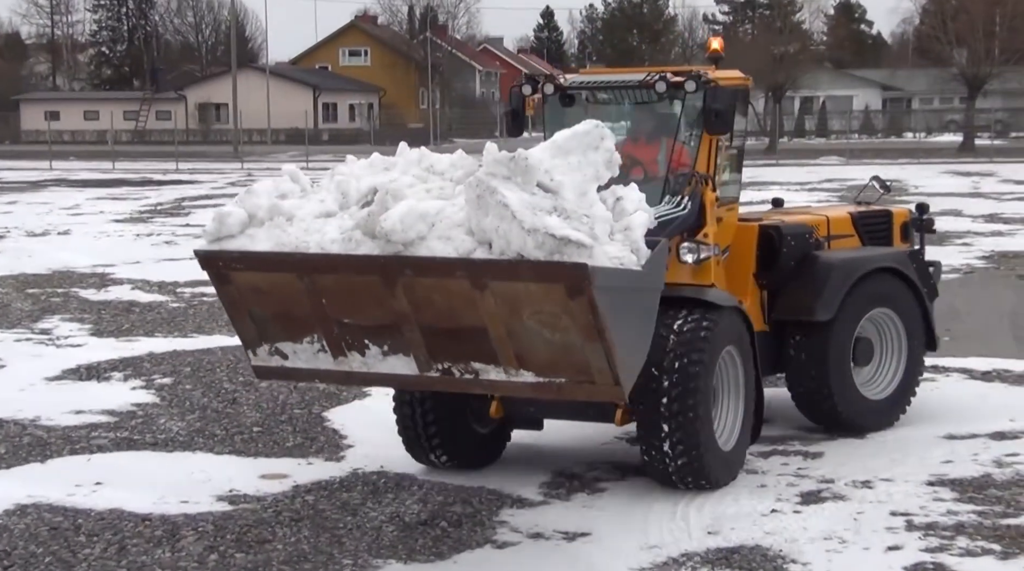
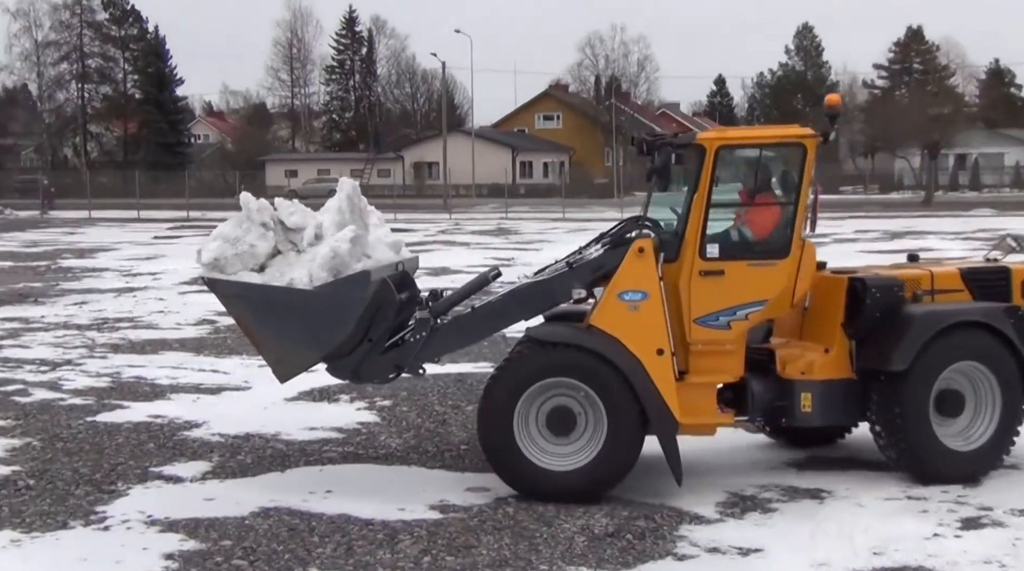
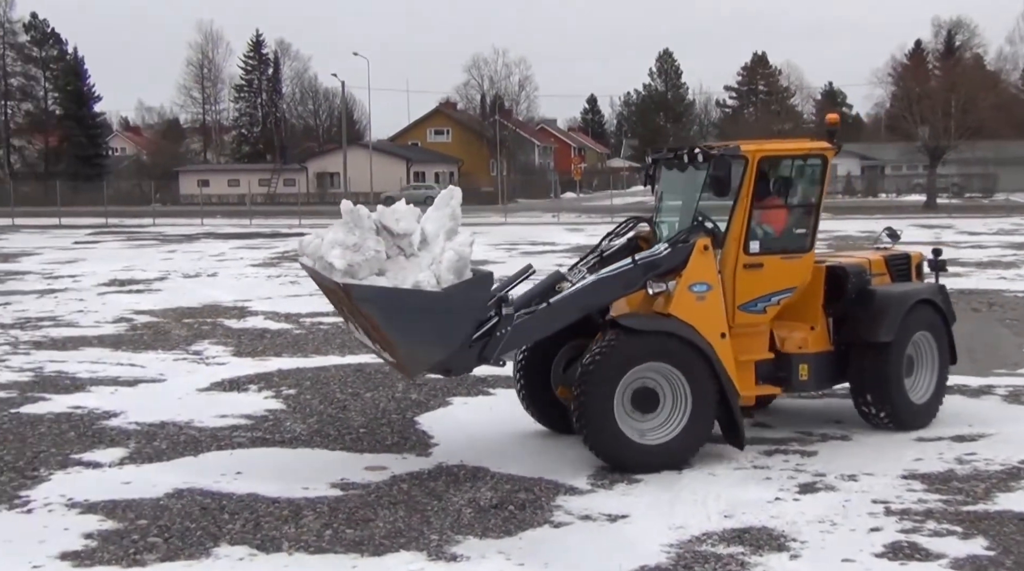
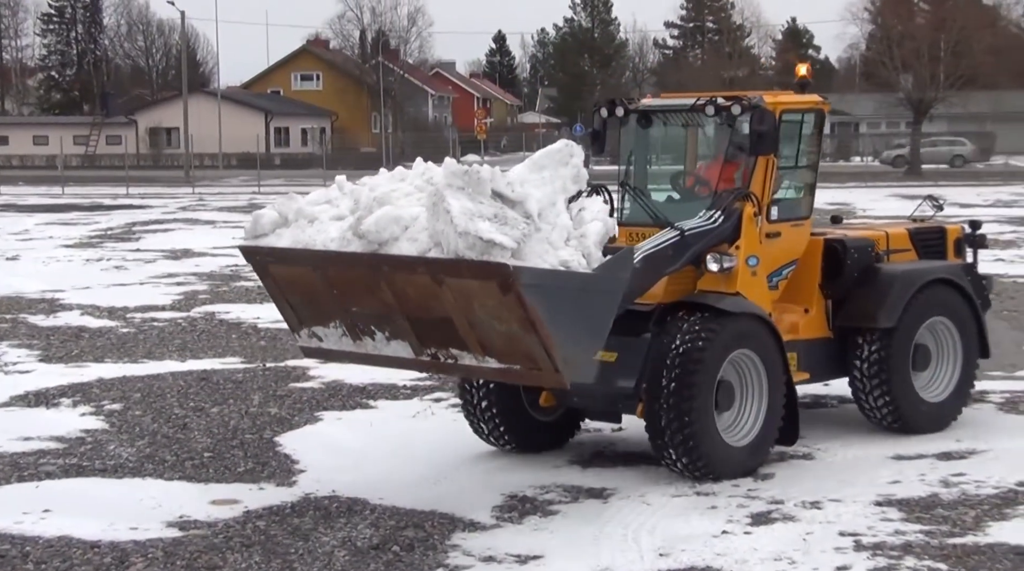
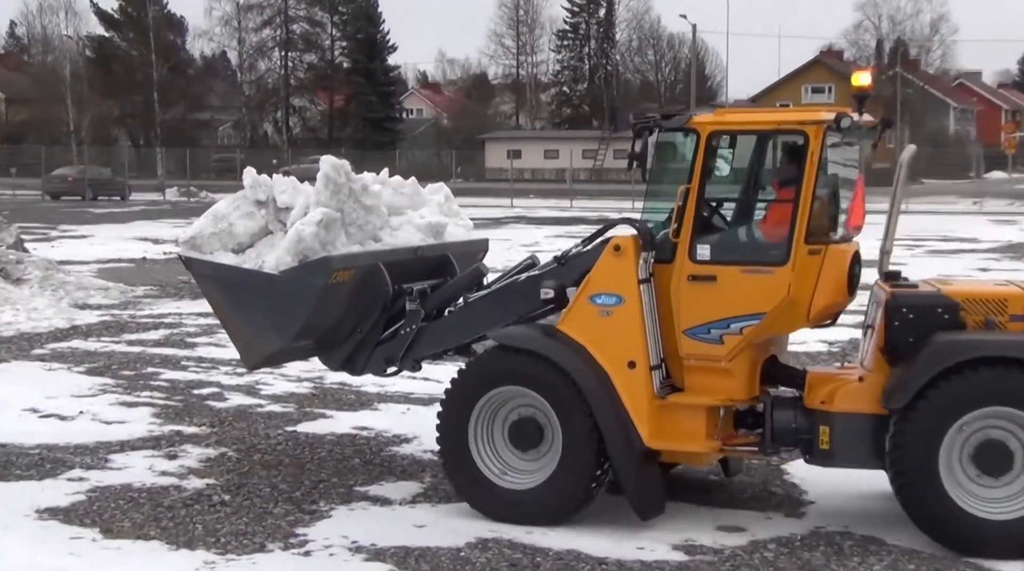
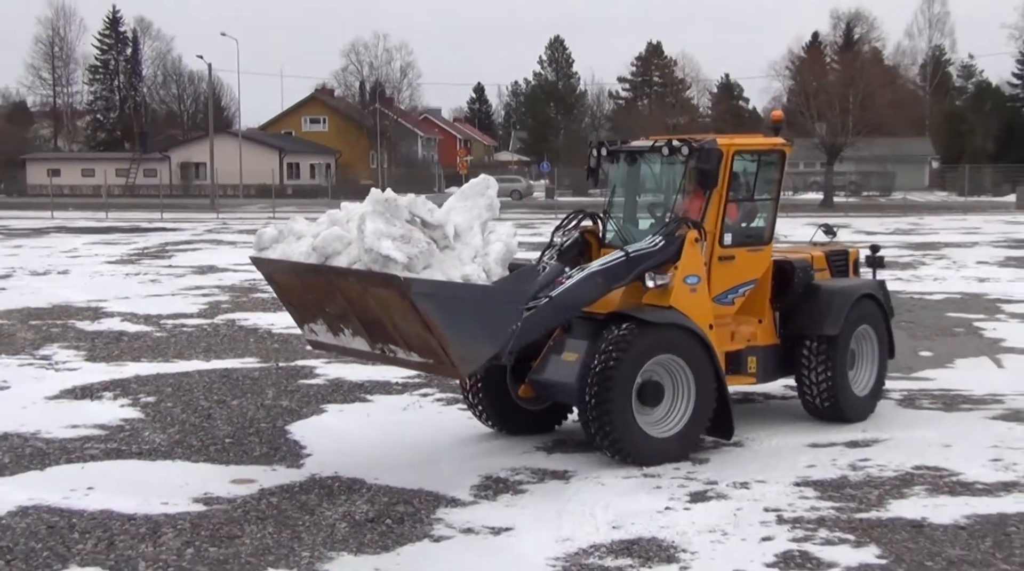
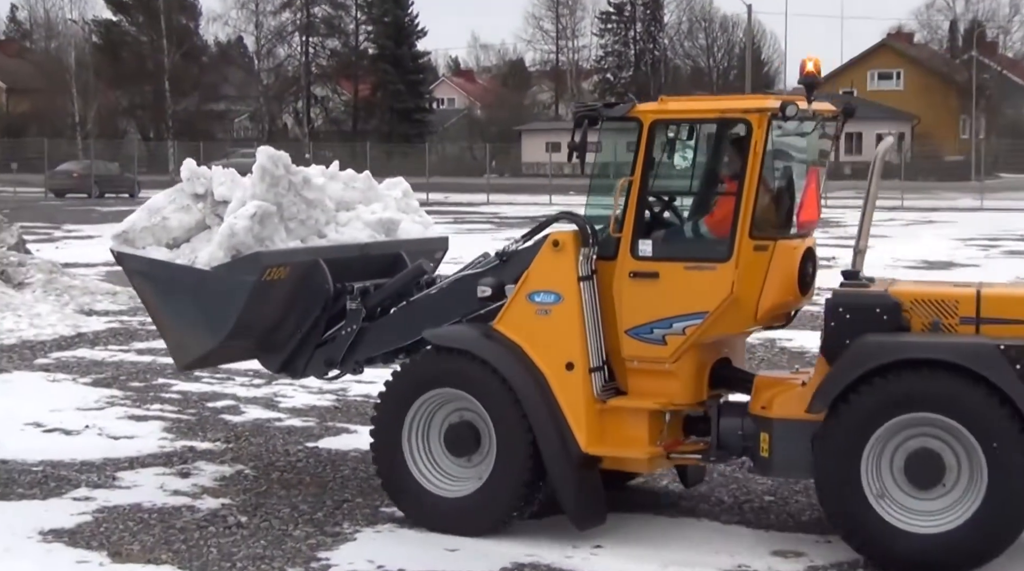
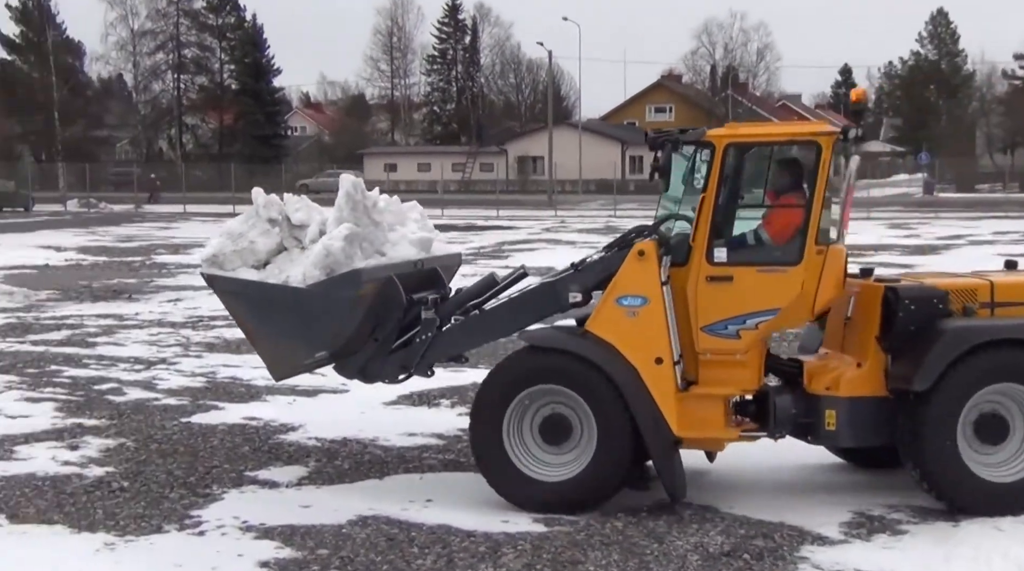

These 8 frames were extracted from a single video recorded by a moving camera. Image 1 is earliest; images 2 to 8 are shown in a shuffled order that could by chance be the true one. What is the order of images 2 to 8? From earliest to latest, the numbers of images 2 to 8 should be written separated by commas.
4, 6, 3, 2, 8, 5, 7
